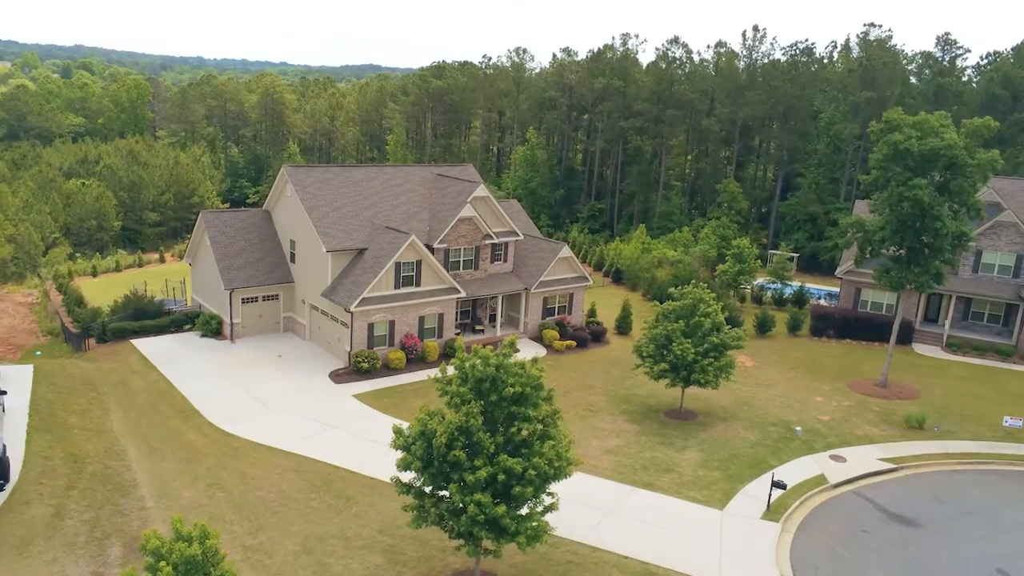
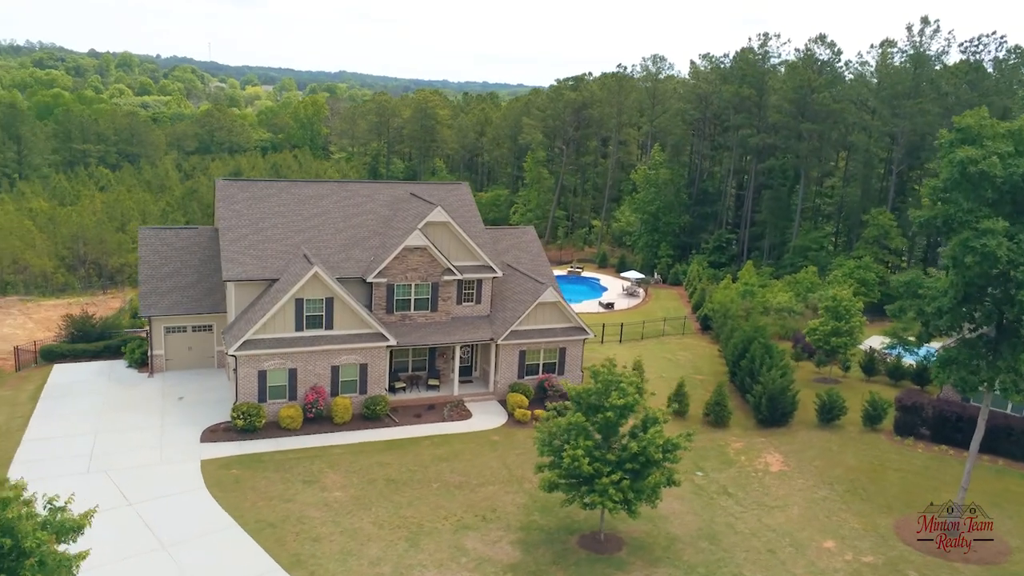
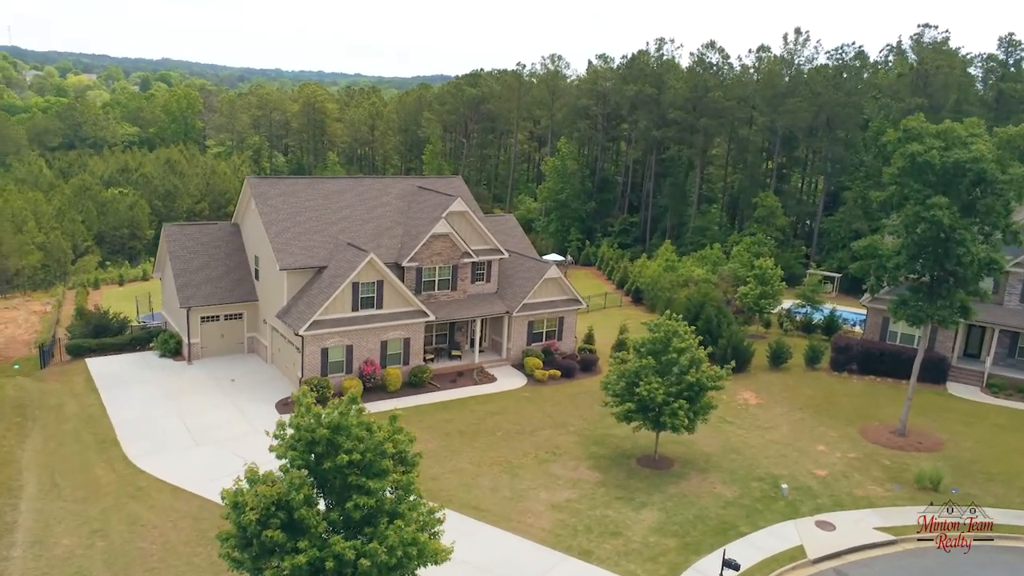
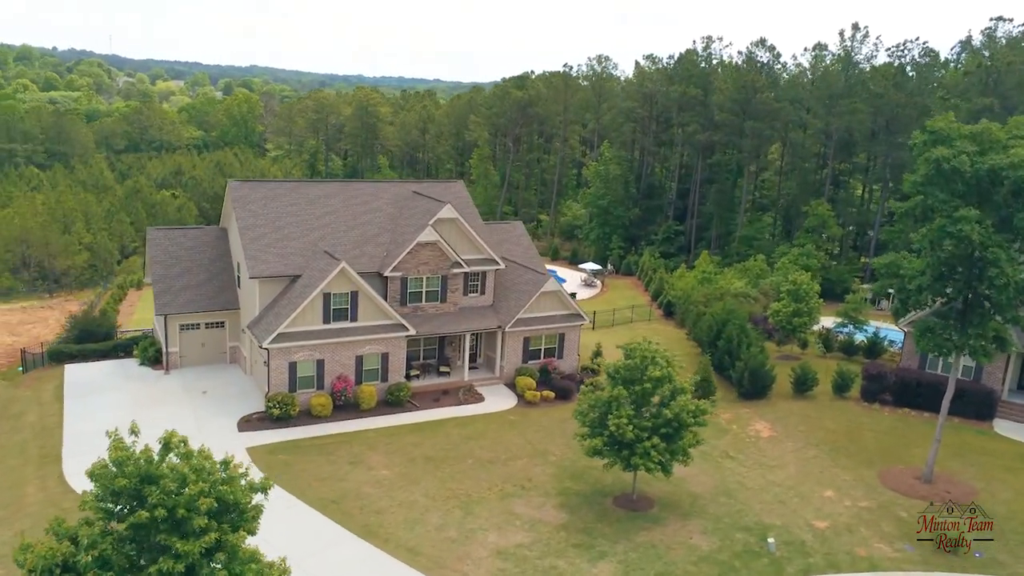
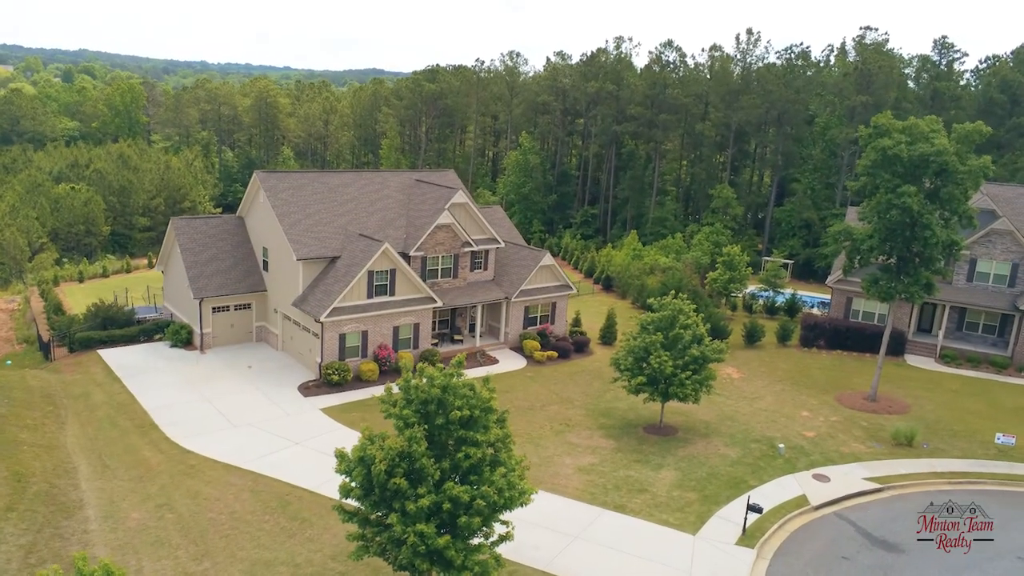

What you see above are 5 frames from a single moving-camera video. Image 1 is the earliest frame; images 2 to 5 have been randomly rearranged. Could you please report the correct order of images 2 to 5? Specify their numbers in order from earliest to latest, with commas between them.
5, 3, 4, 2
